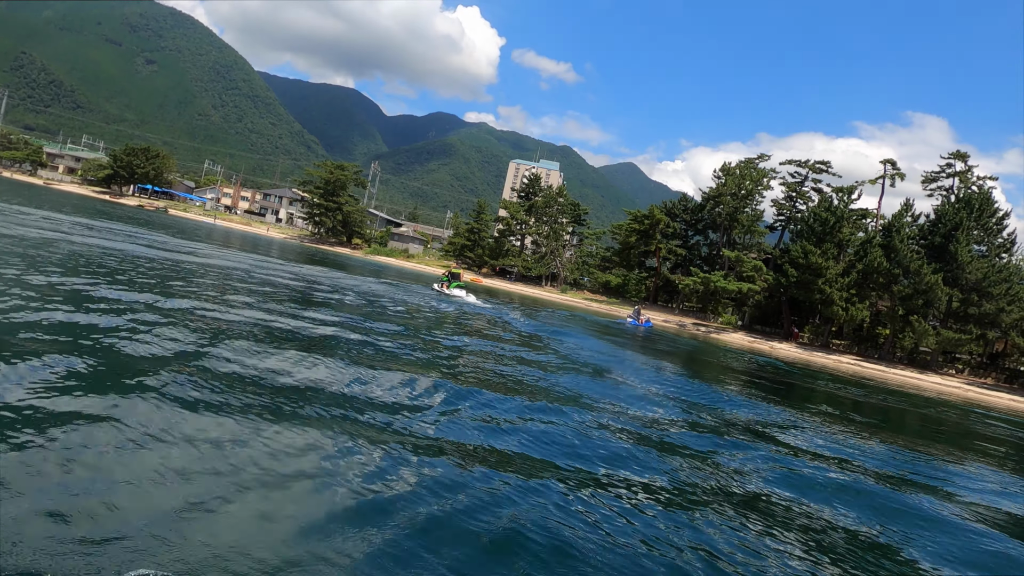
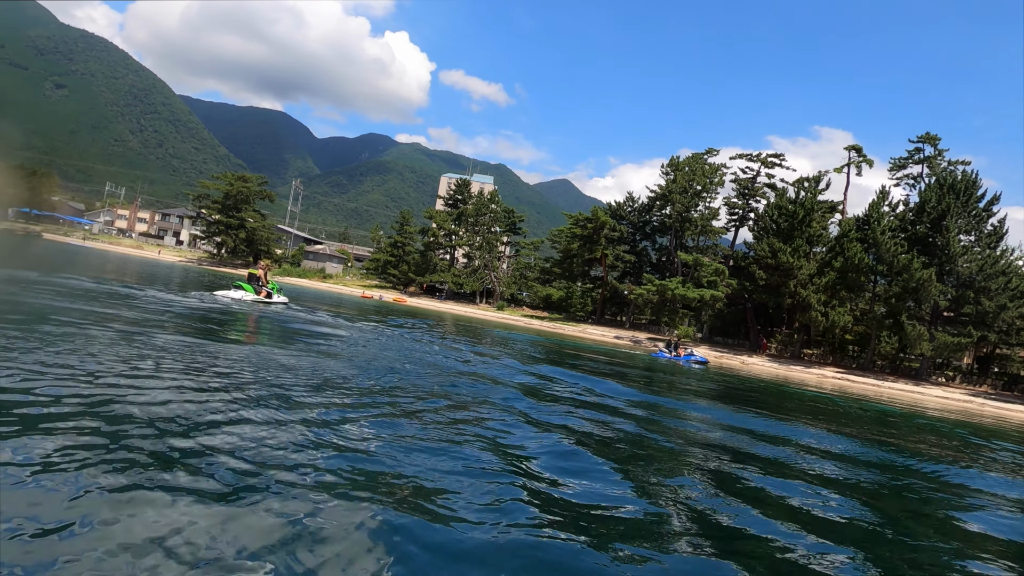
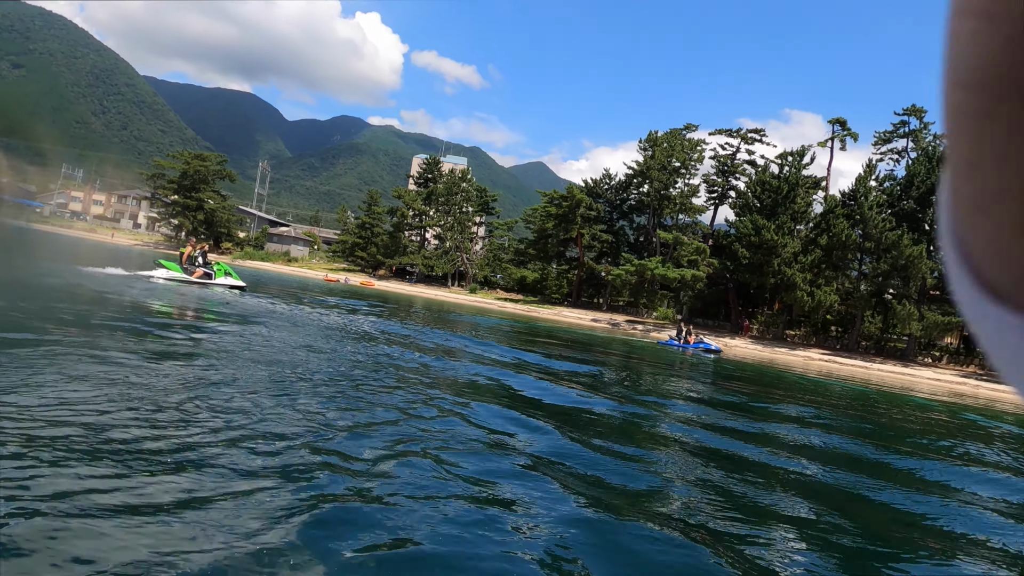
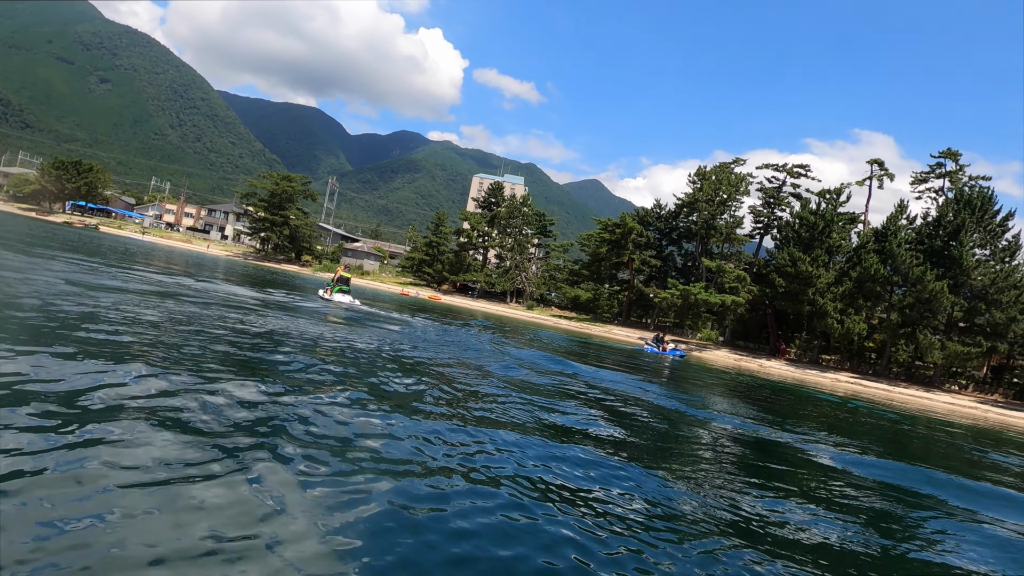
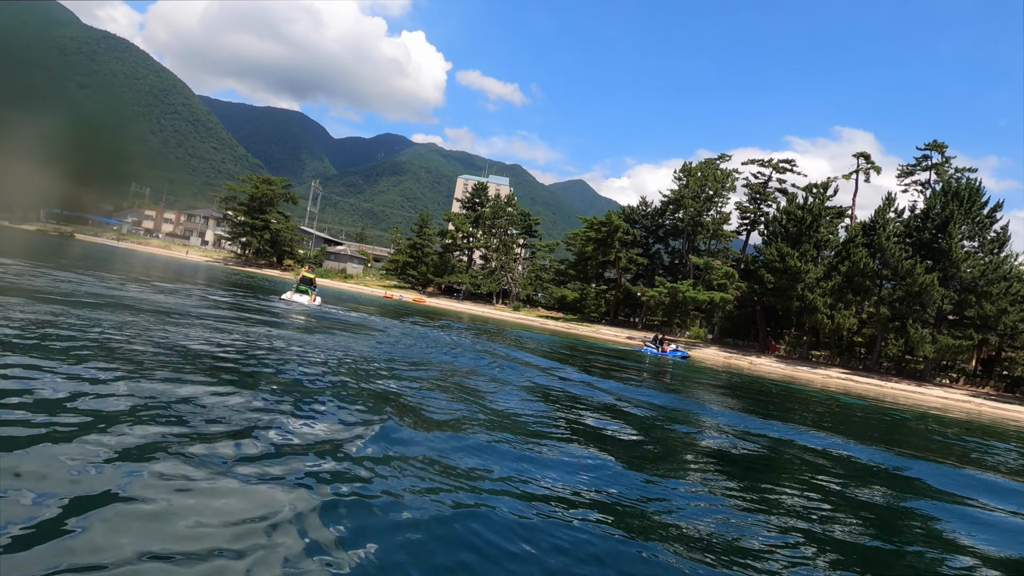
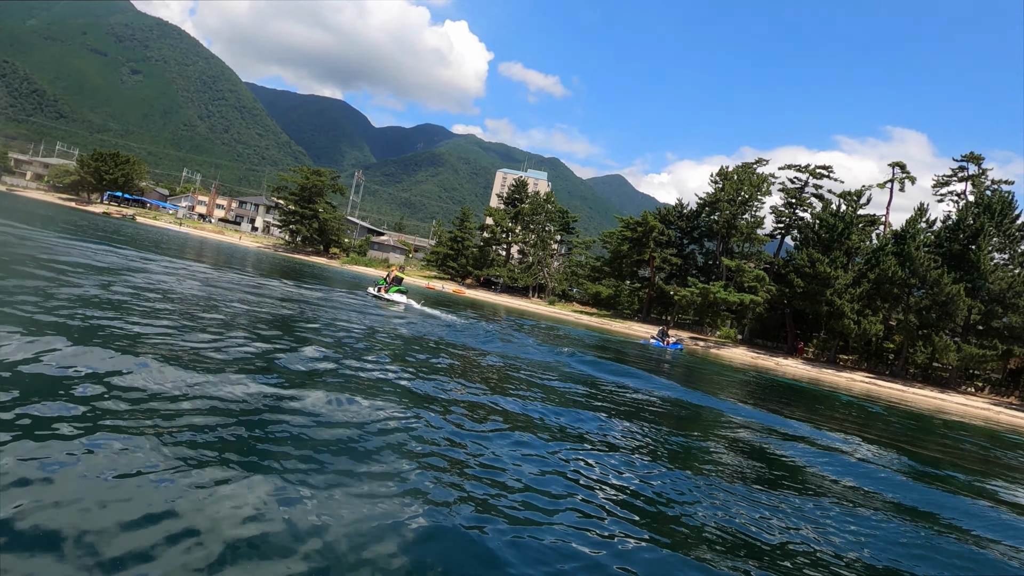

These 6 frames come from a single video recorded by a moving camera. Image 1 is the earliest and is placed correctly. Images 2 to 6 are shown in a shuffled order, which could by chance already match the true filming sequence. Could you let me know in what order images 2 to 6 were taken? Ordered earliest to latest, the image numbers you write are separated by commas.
6, 4, 5, 2, 3
